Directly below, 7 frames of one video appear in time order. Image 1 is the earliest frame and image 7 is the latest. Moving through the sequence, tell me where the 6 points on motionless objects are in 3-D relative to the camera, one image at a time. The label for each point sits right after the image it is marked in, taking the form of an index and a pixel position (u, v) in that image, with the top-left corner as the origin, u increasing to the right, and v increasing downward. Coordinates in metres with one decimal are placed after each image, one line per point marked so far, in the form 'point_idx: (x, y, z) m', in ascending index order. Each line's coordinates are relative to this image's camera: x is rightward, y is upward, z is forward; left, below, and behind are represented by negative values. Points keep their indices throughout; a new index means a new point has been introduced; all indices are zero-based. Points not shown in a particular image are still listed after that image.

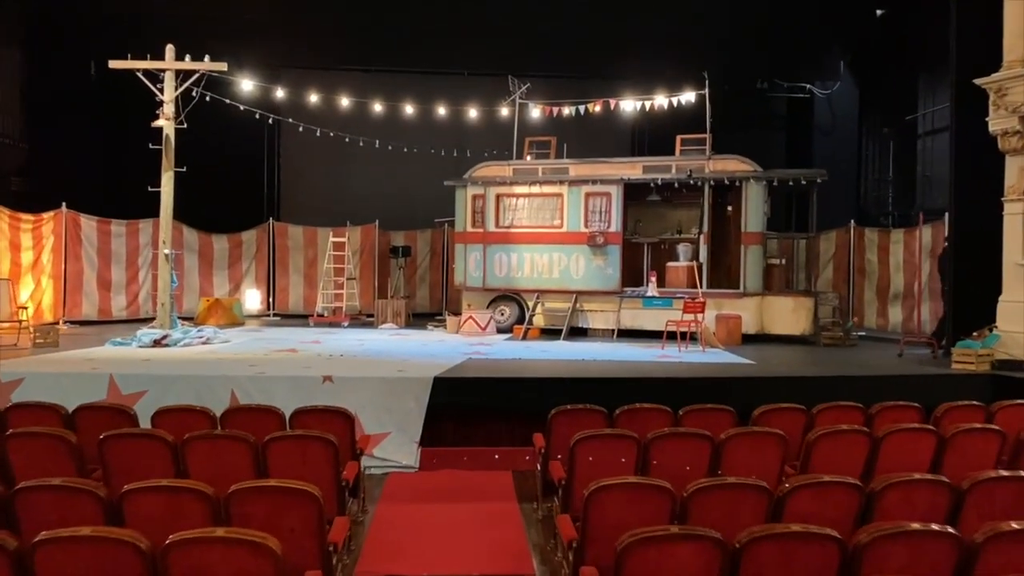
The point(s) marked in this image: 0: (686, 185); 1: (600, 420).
0: (+2.4, +1.4, +10.7) m
1: (+0.6, -0.9, +5.2) m
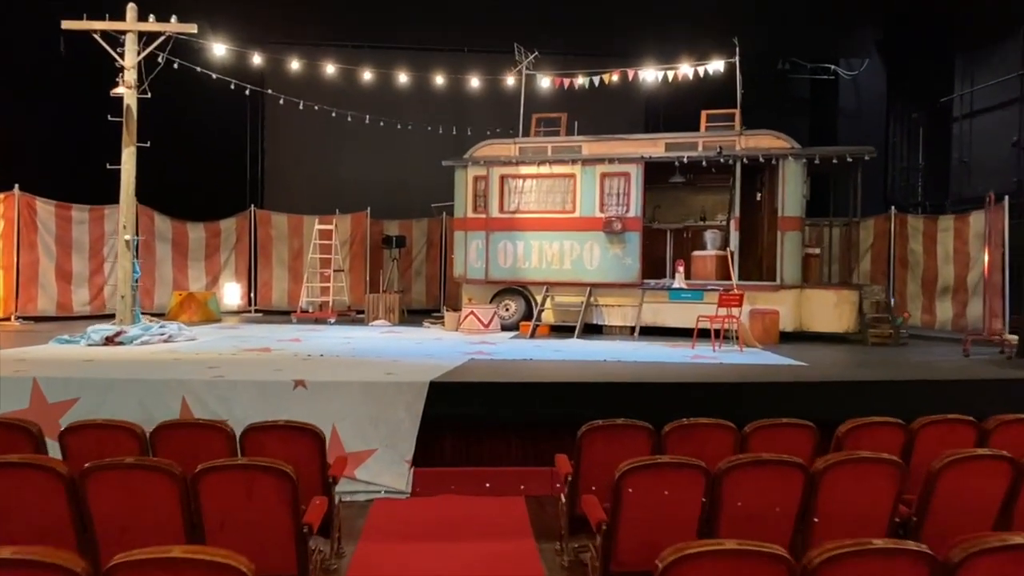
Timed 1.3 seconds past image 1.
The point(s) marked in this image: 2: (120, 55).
0: (+2.5, +1.5, +9.5) m
1: (+0.7, -0.8, +4.0) m
2: (-4.4, +2.6, +9.0) m
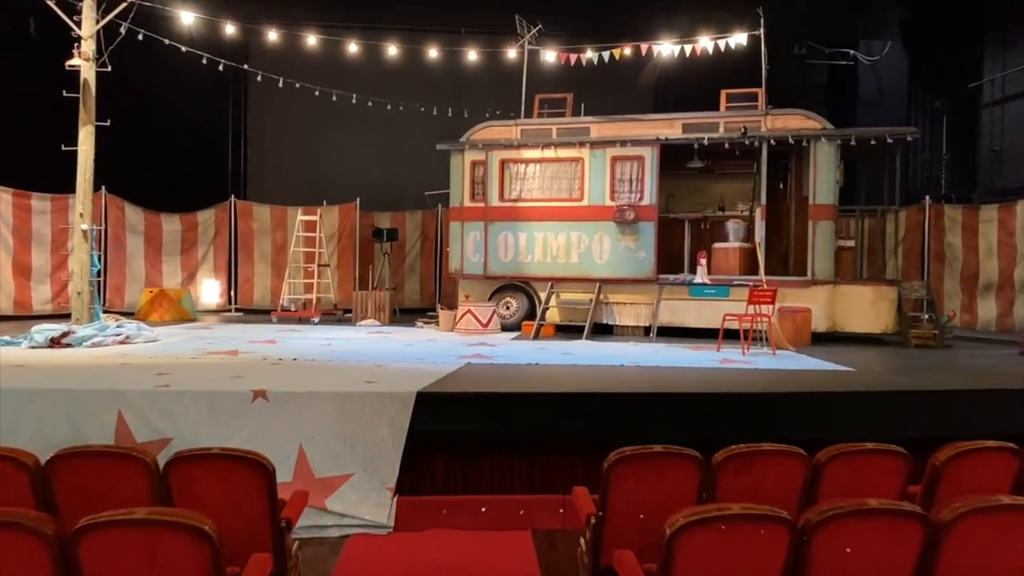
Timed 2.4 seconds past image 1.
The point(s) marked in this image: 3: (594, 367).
0: (+2.5, +1.5, +8.6) m
1: (+0.7, -0.7, +3.1) m
2: (-4.4, +2.7, +8.1) m
3: (+0.6, -0.6, +6.1) m
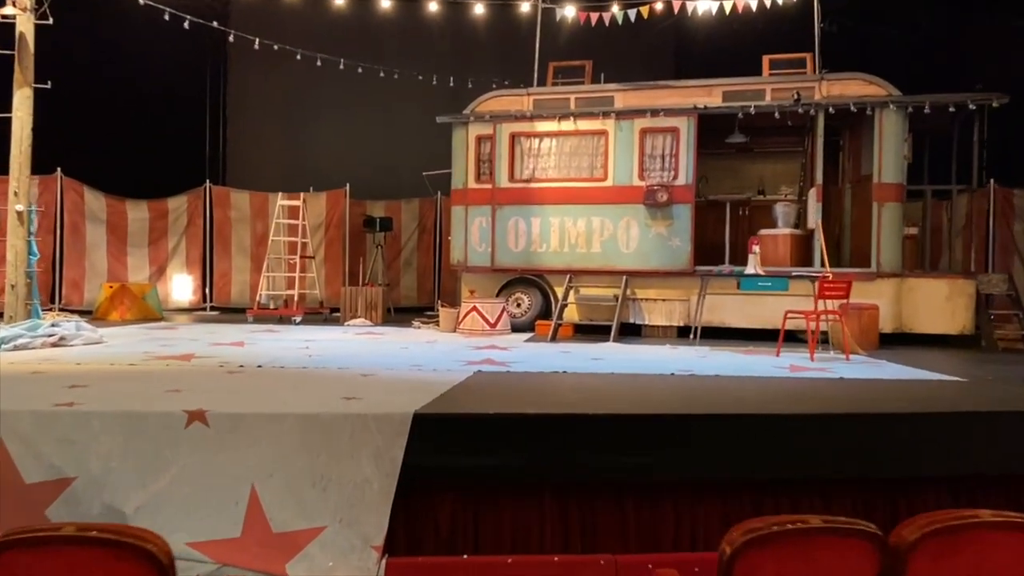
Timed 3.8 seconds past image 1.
0: (+2.6, +1.6, +7.4) m
1: (+0.8, -0.6, +1.9) m
2: (-4.3, +2.8, +6.9) m
3: (+0.8, -0.5, +4.9) m
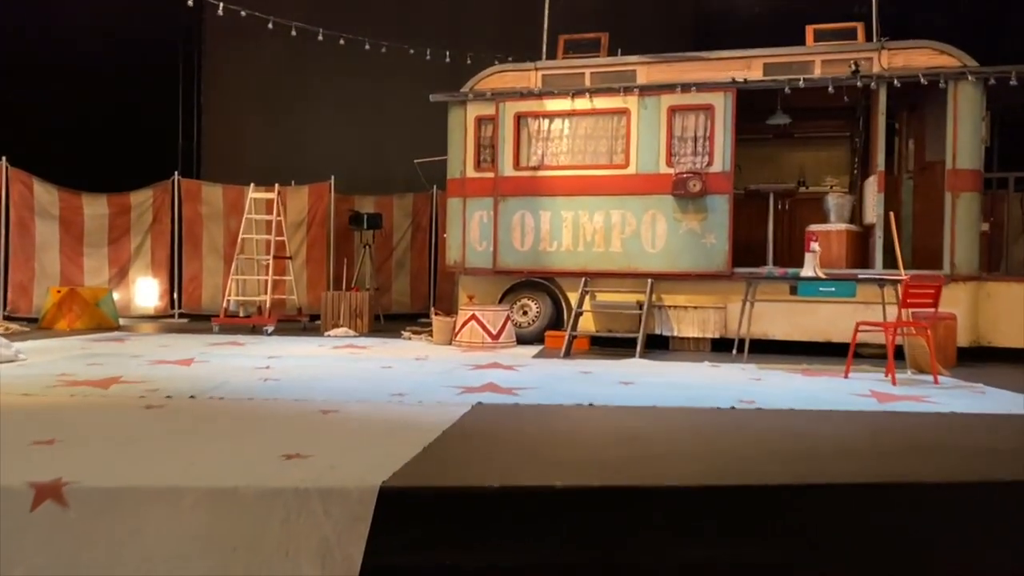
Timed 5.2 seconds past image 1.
0: (+2.7, +1.6, +6.3) m
1: (+0.9, -0.7, +0.8) m
2: (-4.3, +2.7, +5.8) m
3: (+0.8, -0.6, +3.8) m
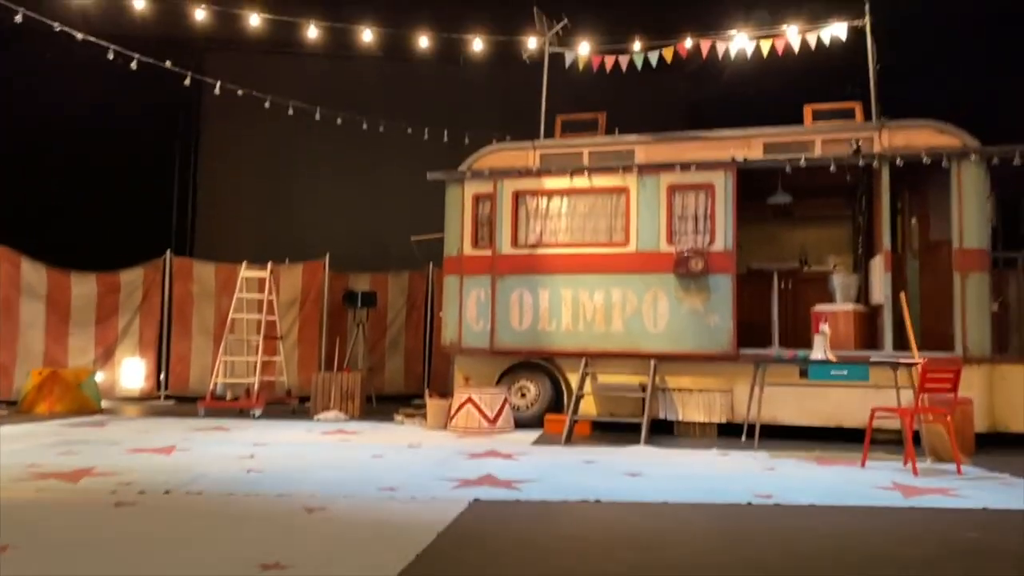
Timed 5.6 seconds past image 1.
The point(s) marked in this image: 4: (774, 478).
0: (+2.6, +0.9, +6.3) m
1: (+0.9, -0.7, +0.5) m
2: (-4.3, +2.1, +5.8) m
3: (+0.8, -0.9, +3.5) m
4: (+1.3, -1.0, +4.1) m
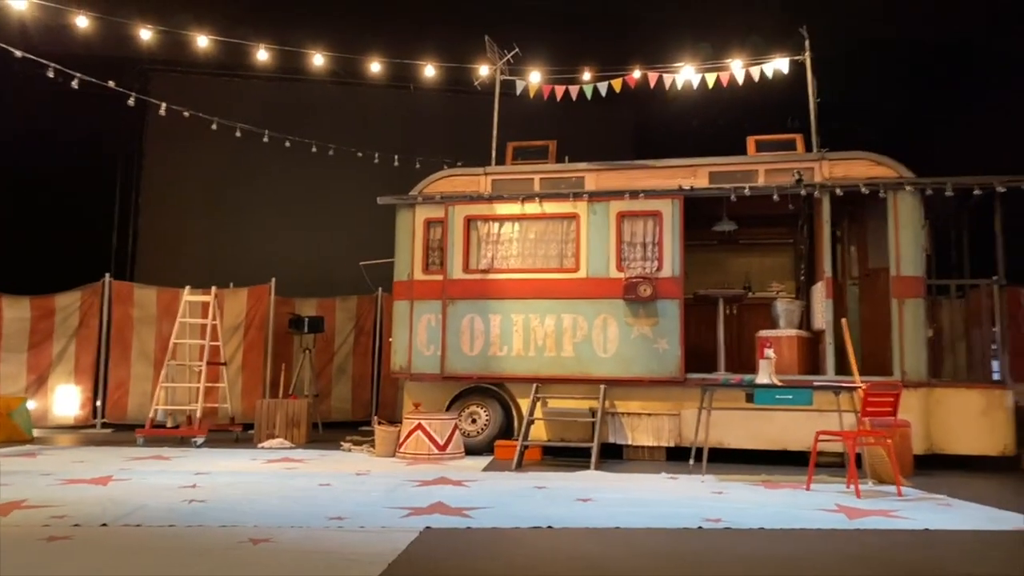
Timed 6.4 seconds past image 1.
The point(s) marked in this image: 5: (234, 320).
0: (+2.2, +0.7, +6.5) m
1: (+0.9, -0.8, +0.6) m
2: (-4.6, +2.0, +5.6) m
3: (+0.6, -1.0, +3.5) m
4: (+1.1, -1.1, +4.2) m
5: (-3.0, -0.3, +8.6) m
